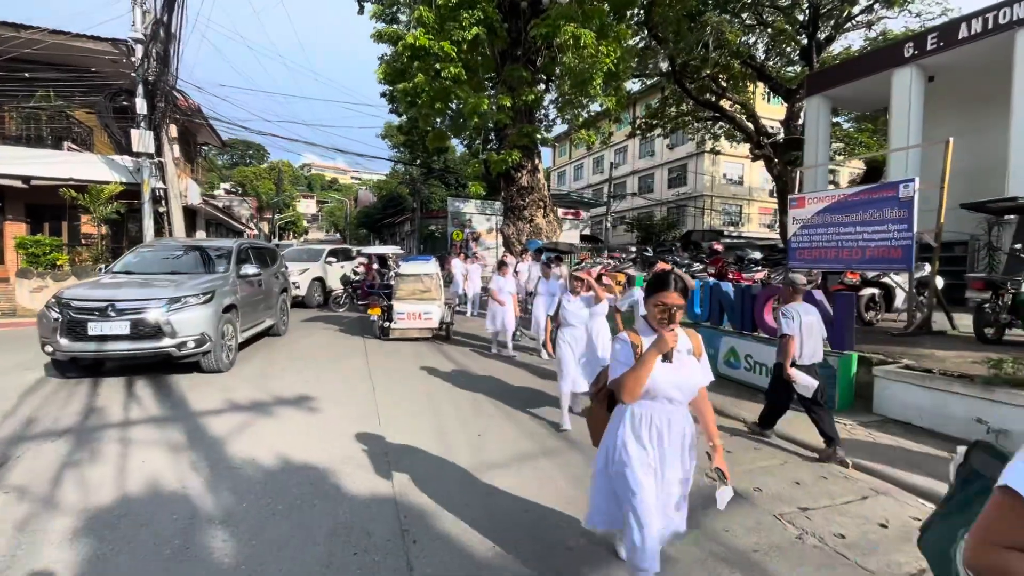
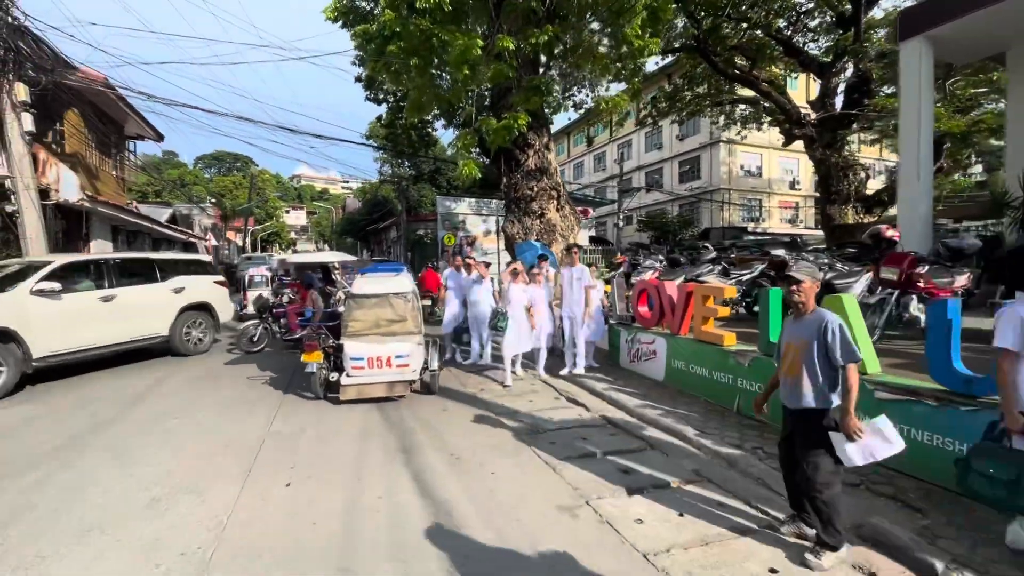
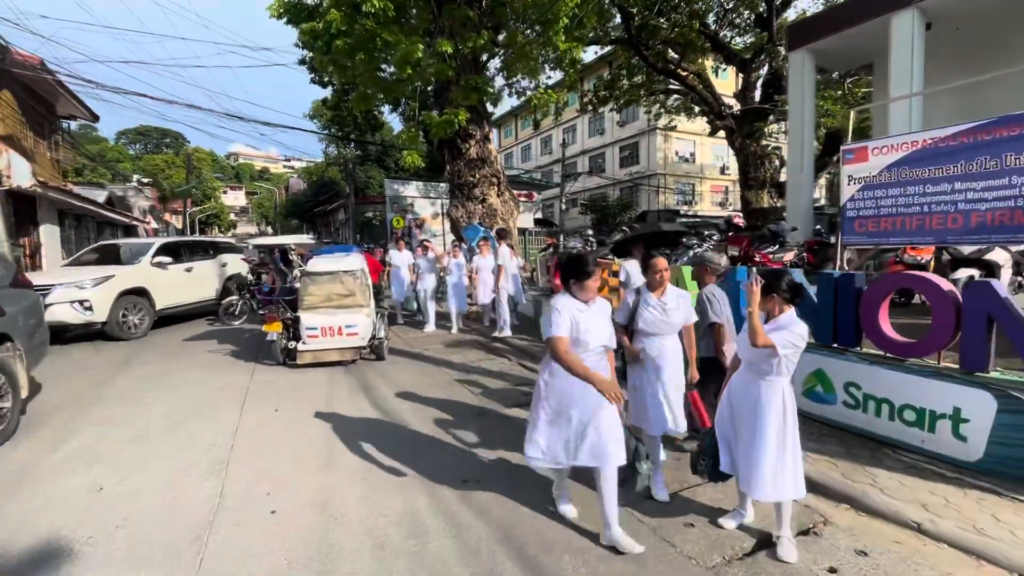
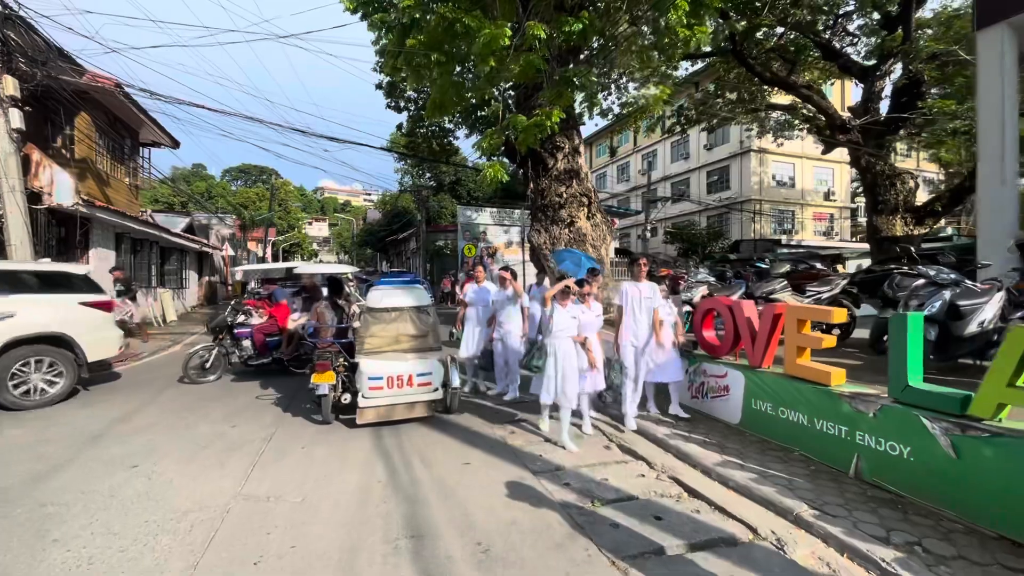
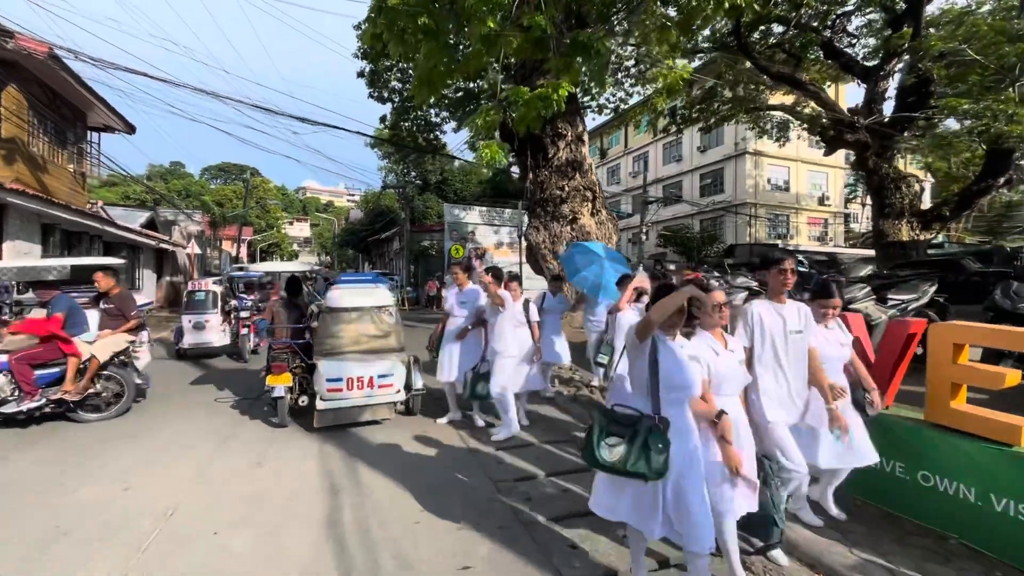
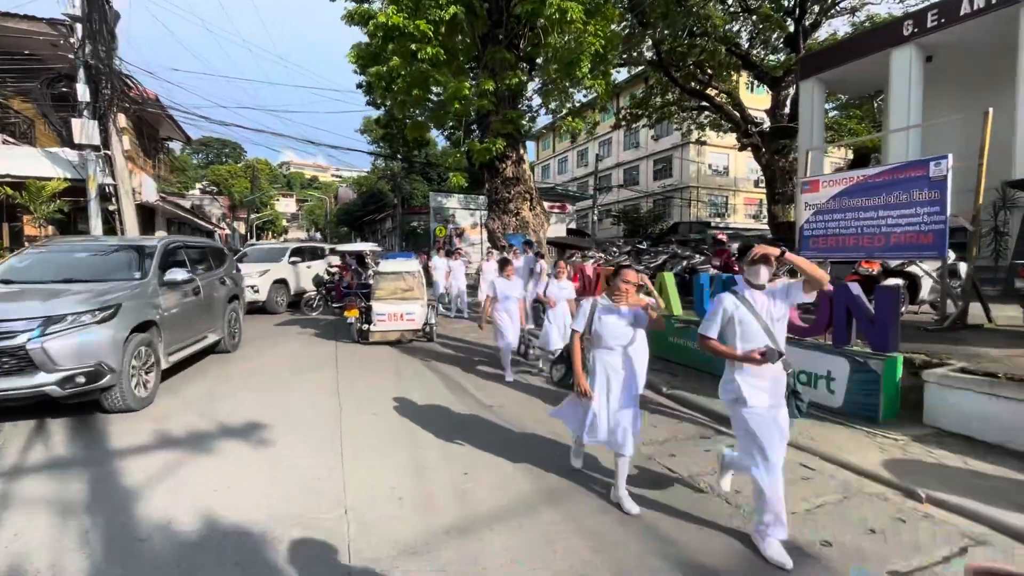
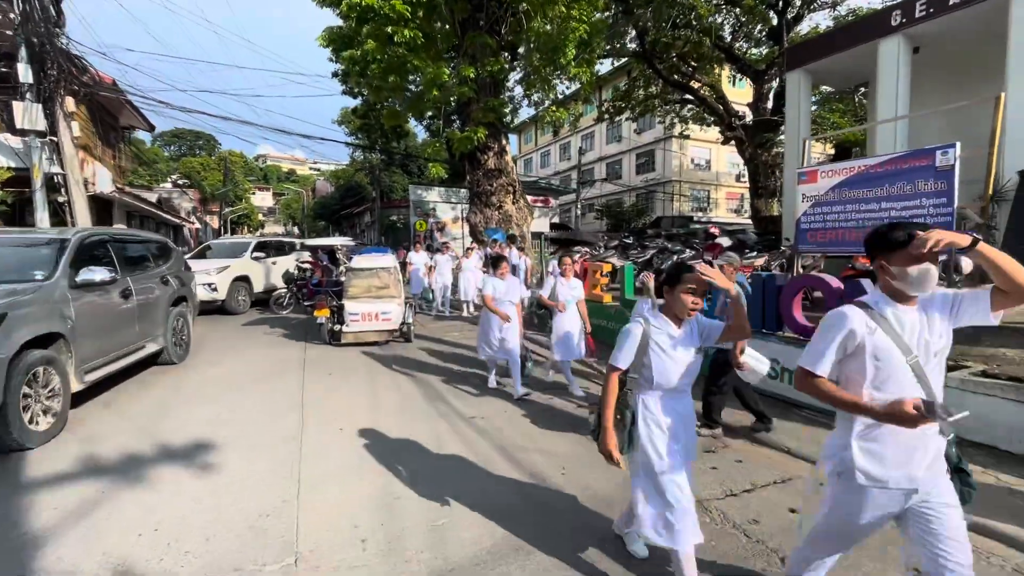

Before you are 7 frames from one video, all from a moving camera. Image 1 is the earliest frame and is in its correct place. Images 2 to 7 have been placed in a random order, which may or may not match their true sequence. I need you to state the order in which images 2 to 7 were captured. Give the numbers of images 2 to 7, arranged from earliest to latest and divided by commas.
6, 7, 3, 2, 4, 5
